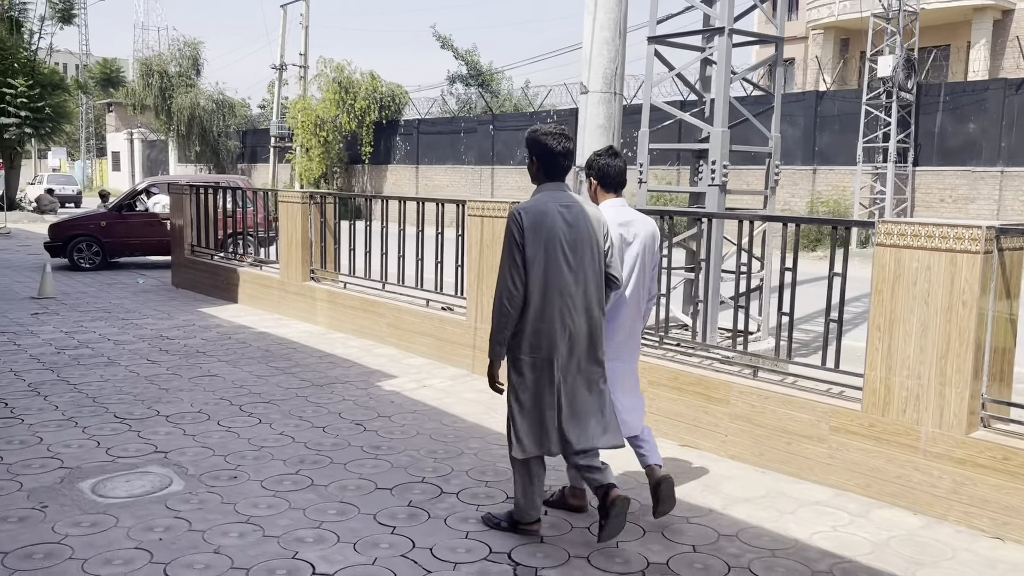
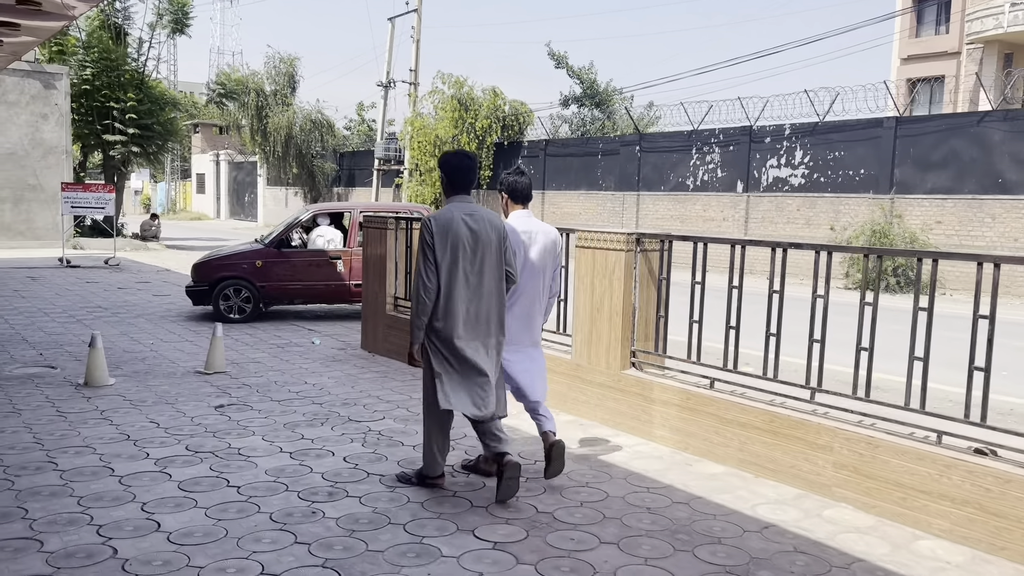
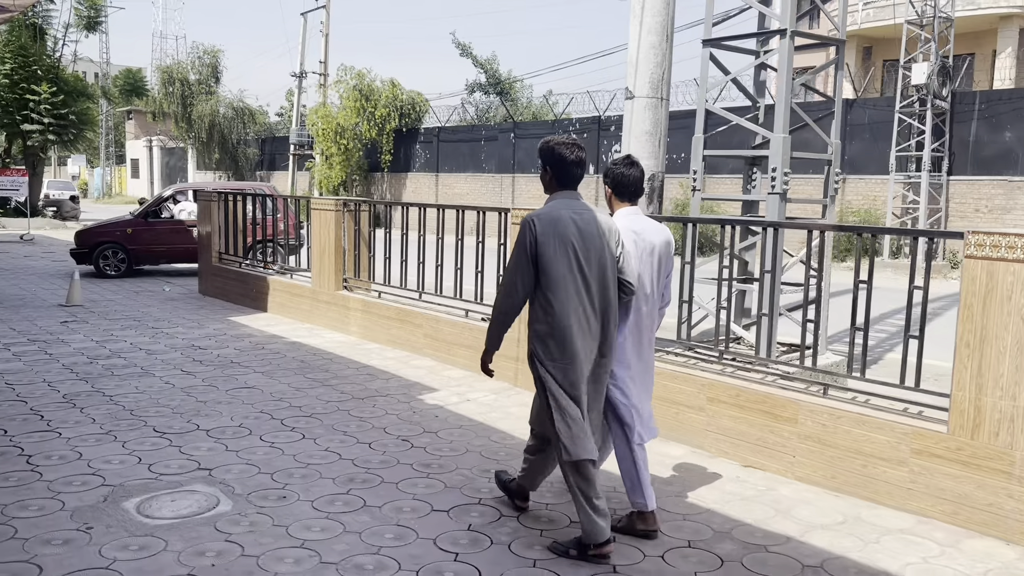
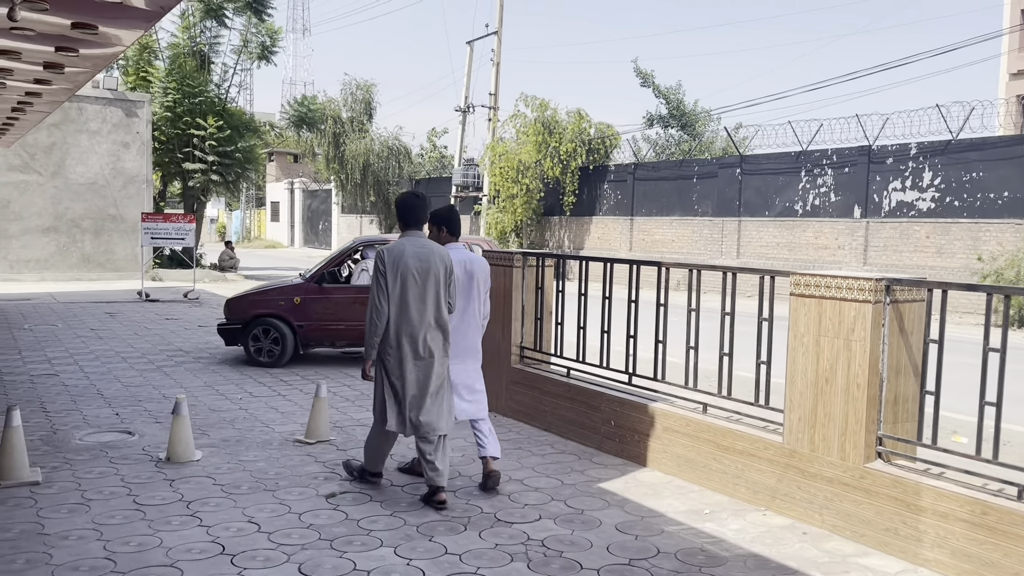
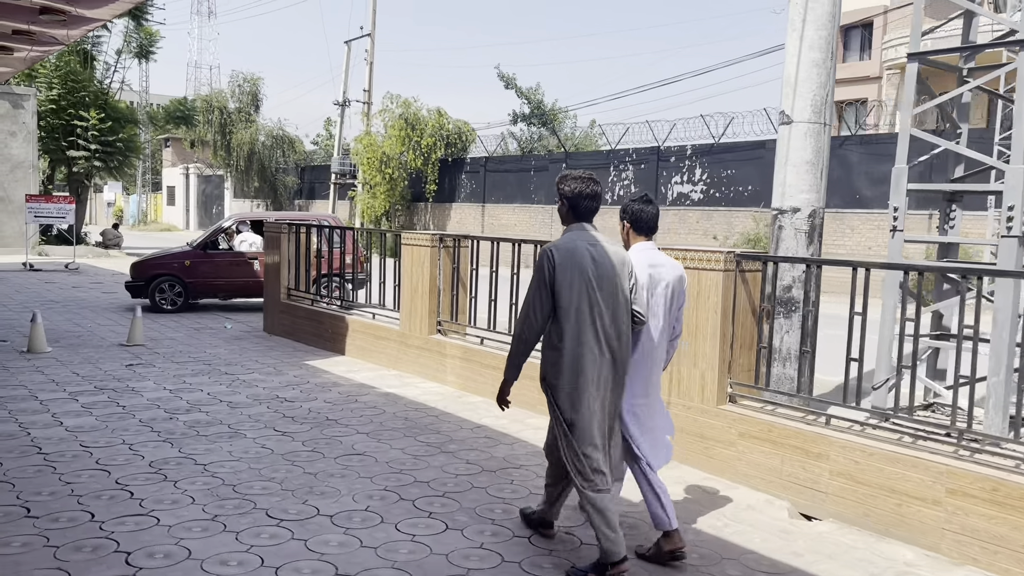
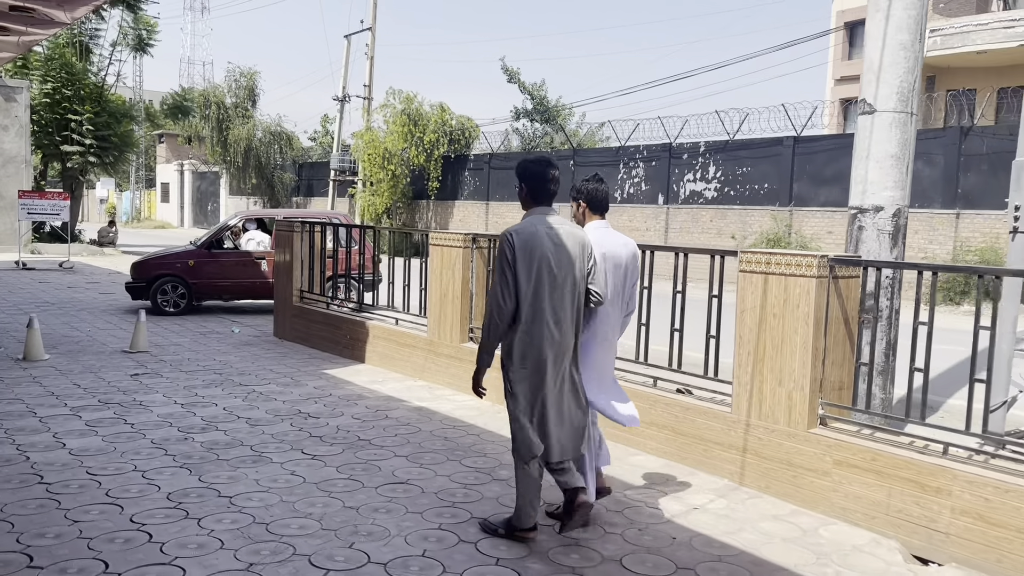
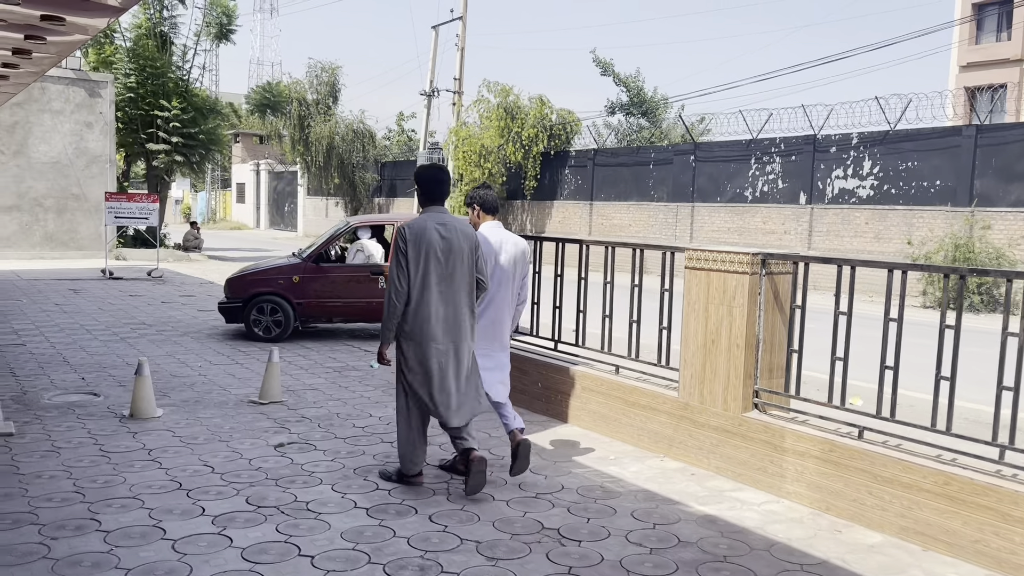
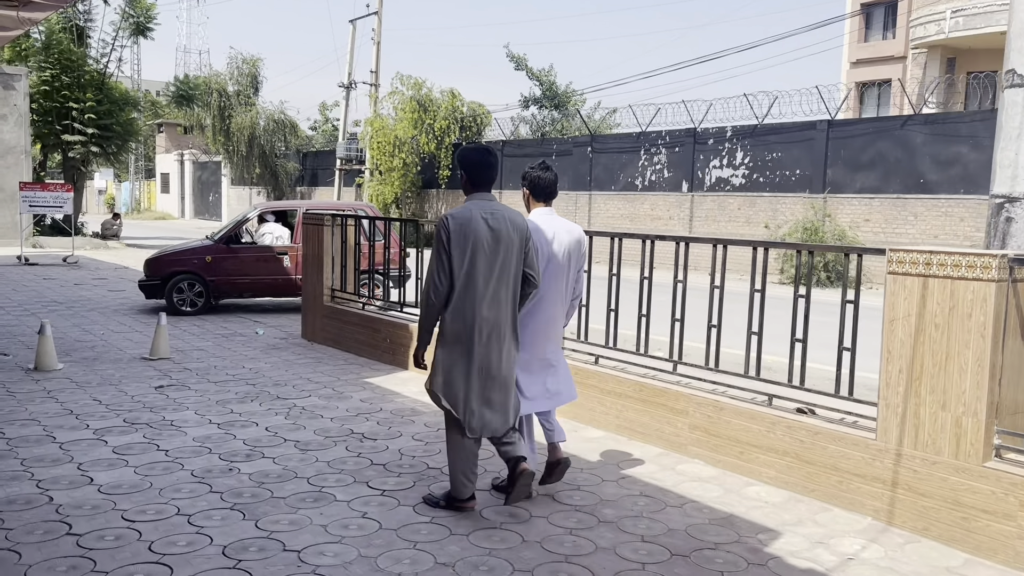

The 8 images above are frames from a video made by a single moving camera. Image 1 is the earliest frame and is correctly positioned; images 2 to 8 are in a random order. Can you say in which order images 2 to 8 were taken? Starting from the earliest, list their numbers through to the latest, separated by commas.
3, 5, 6, 8, 2, 7, 4
